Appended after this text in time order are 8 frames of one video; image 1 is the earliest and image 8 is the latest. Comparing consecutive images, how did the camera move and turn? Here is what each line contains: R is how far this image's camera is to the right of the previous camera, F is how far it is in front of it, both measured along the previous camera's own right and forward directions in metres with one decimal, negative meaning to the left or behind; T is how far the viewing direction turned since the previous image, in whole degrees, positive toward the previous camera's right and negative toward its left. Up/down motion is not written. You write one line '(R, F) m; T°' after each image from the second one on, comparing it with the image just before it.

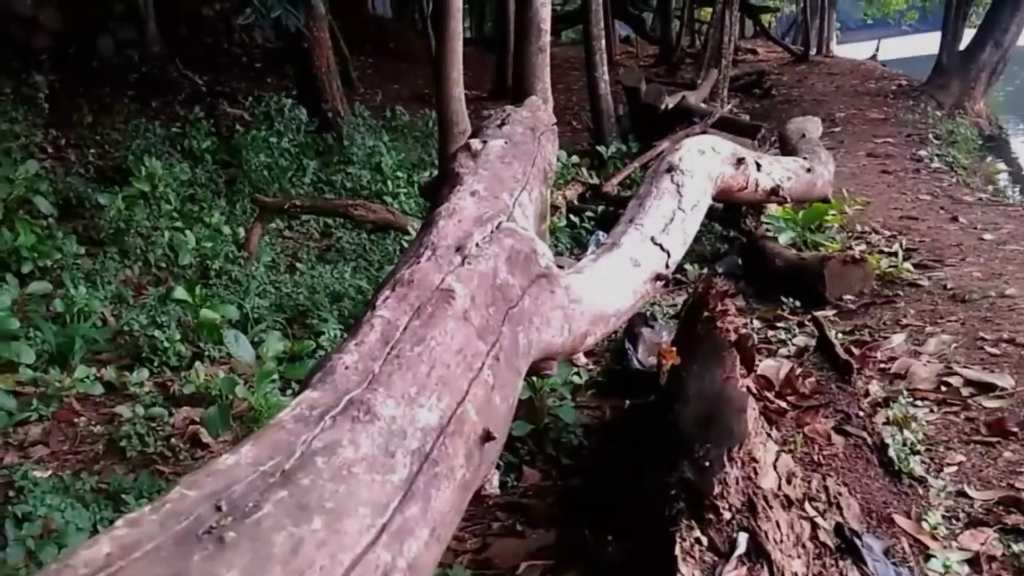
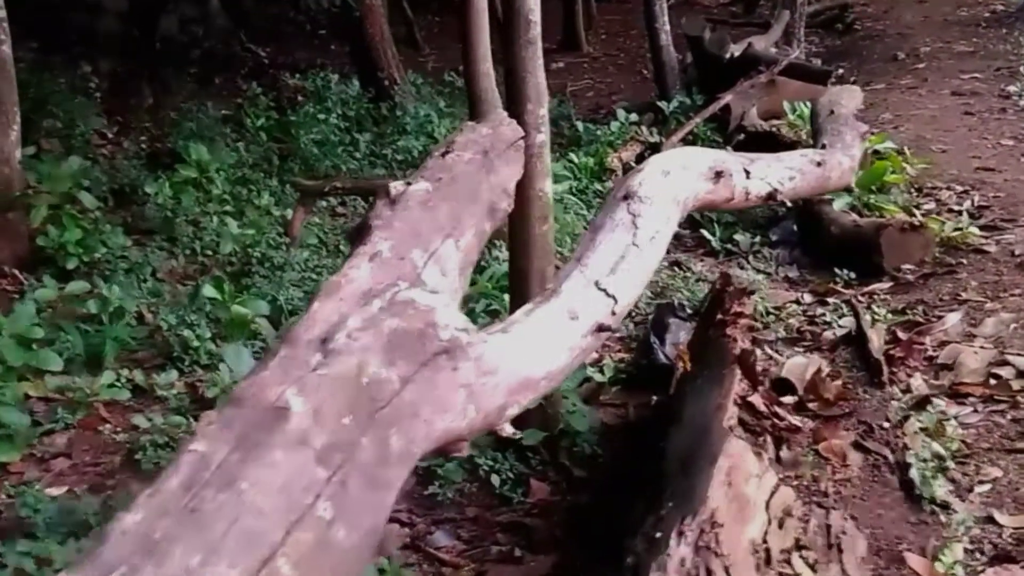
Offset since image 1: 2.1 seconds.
(+0.3, +0.2) m; -5°
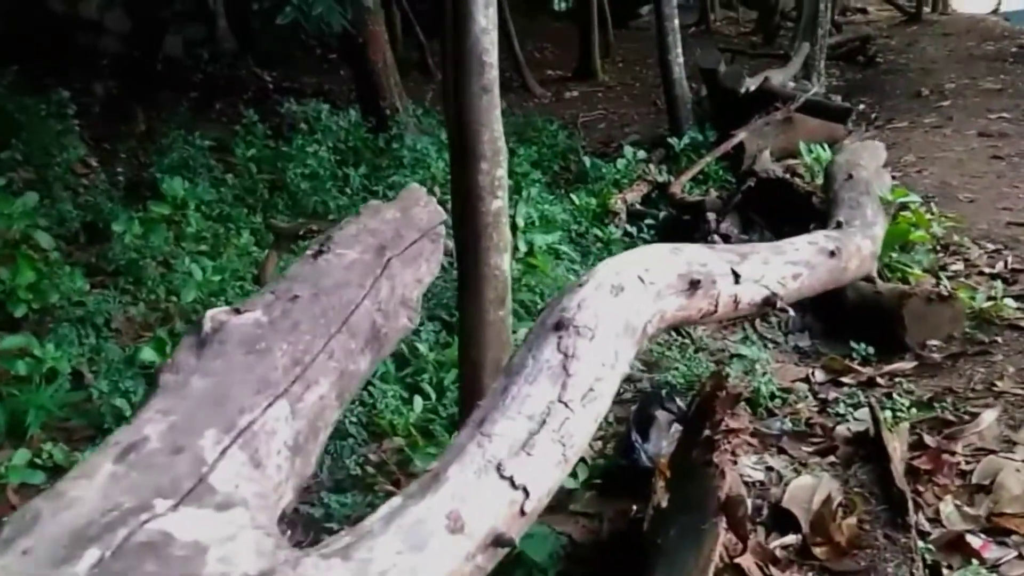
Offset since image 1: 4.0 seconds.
(+0.2, +0.5) m; -1°
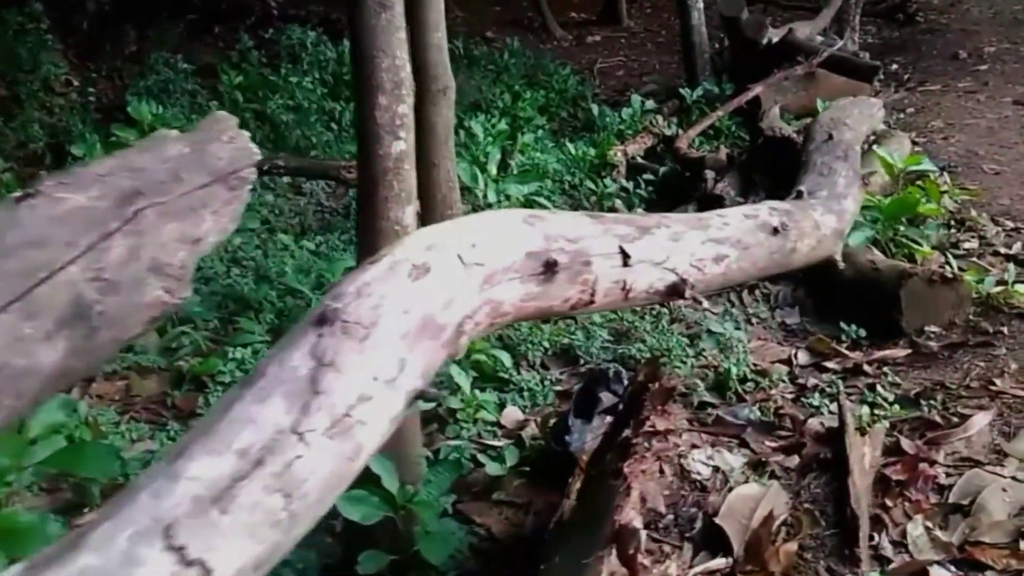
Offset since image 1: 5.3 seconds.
(+0.3, +0.4) m; -1°
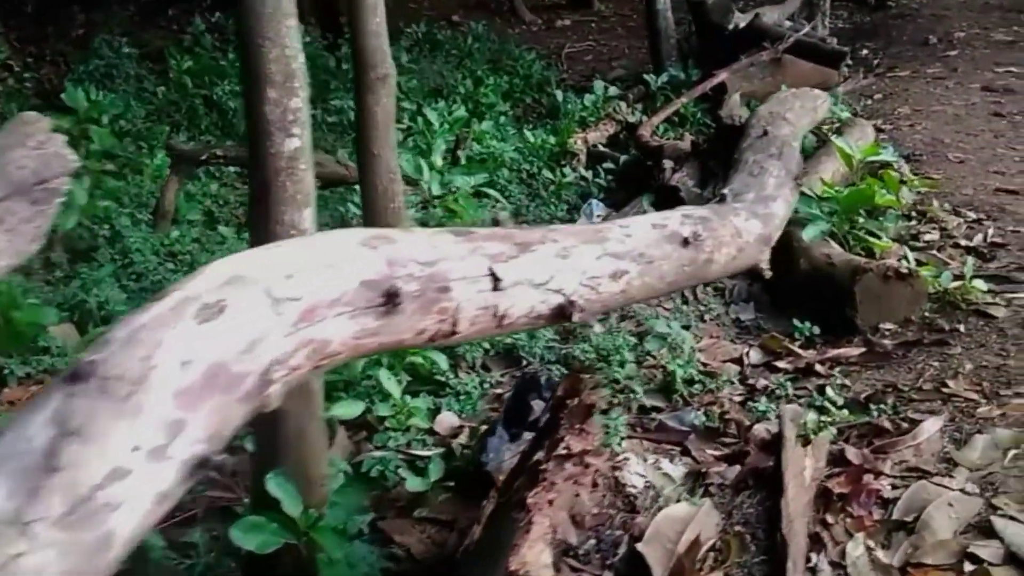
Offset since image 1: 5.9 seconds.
(+0.1, +0.2) m; +1°
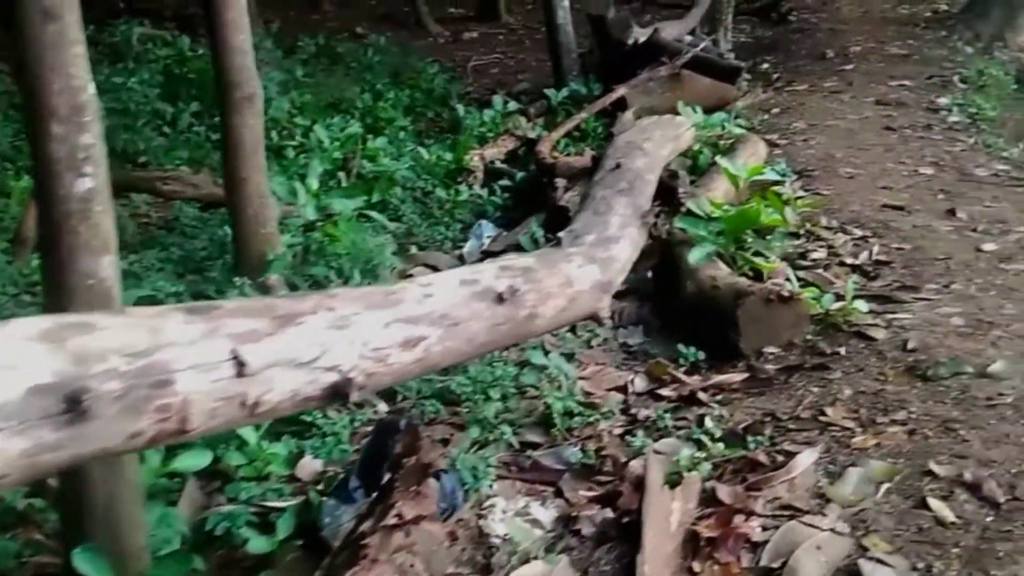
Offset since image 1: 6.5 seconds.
(+0.2, +0.1) m; +5°
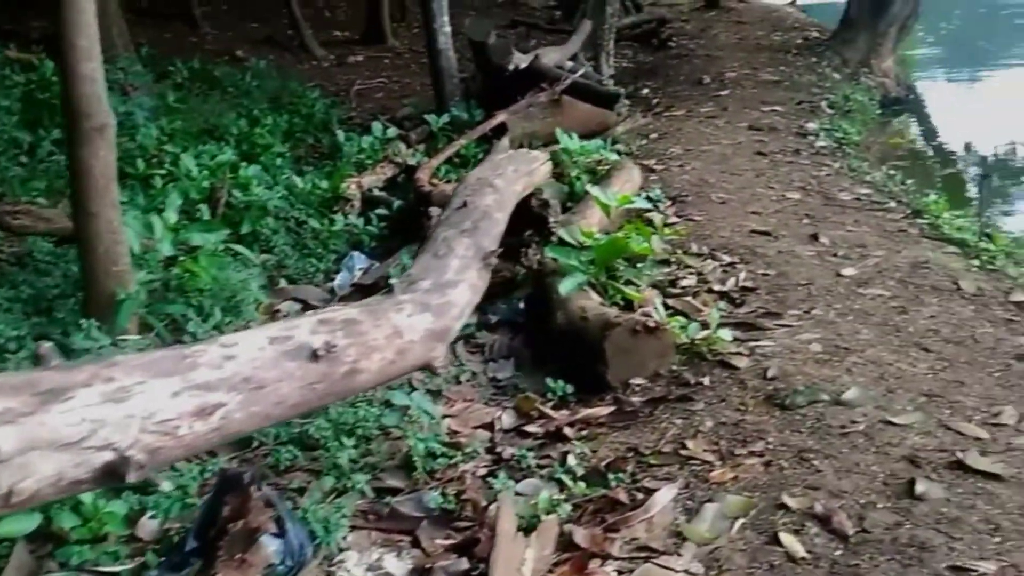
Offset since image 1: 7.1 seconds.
(+0.1, +0.1) m; +6°
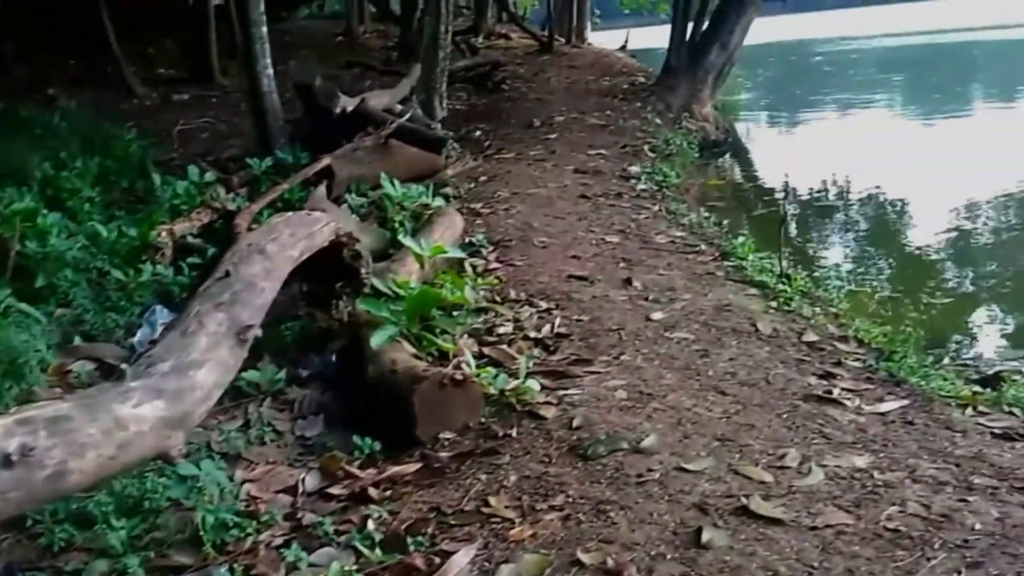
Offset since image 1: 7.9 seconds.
(+0.2, 0.0) m; +9°
